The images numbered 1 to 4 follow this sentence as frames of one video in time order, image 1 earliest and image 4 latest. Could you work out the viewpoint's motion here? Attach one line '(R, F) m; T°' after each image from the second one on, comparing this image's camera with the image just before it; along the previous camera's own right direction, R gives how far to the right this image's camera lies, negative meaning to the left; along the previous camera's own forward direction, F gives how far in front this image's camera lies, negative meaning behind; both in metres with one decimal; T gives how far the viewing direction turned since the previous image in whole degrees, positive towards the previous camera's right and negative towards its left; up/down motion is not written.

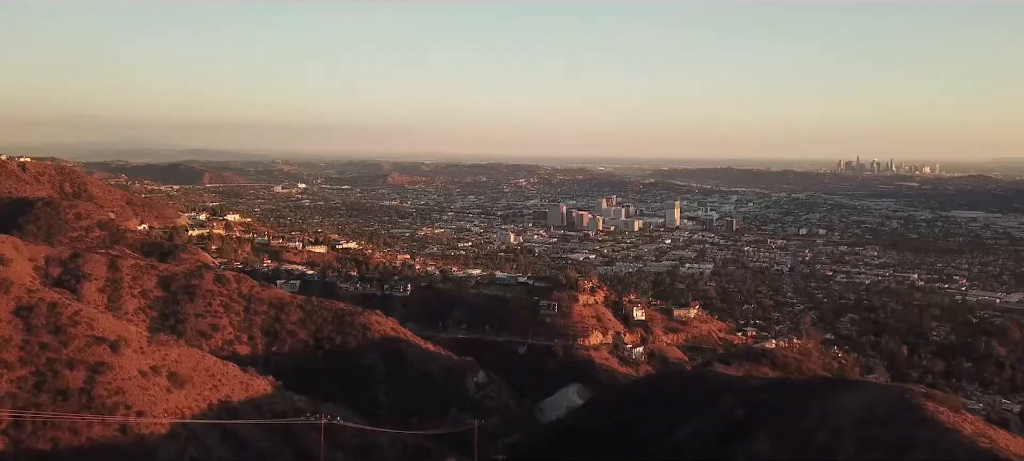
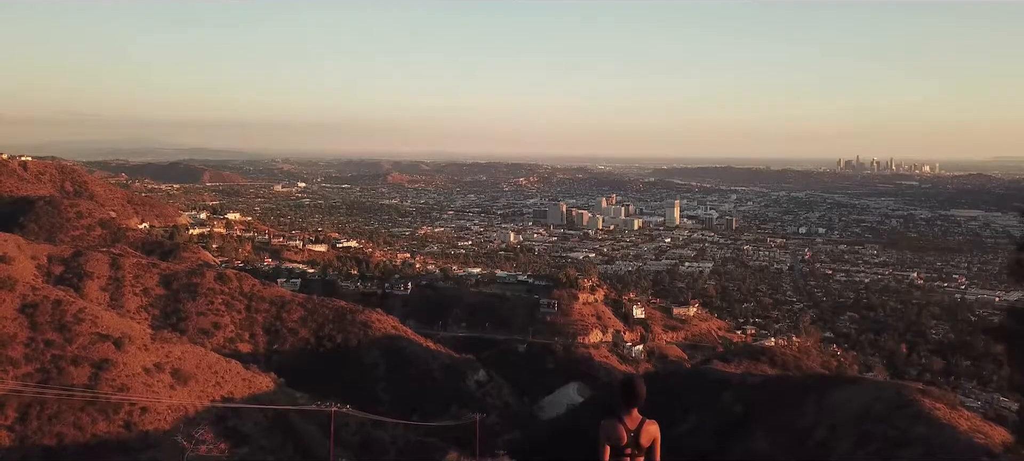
(-0.1, -0.9) m; 0°
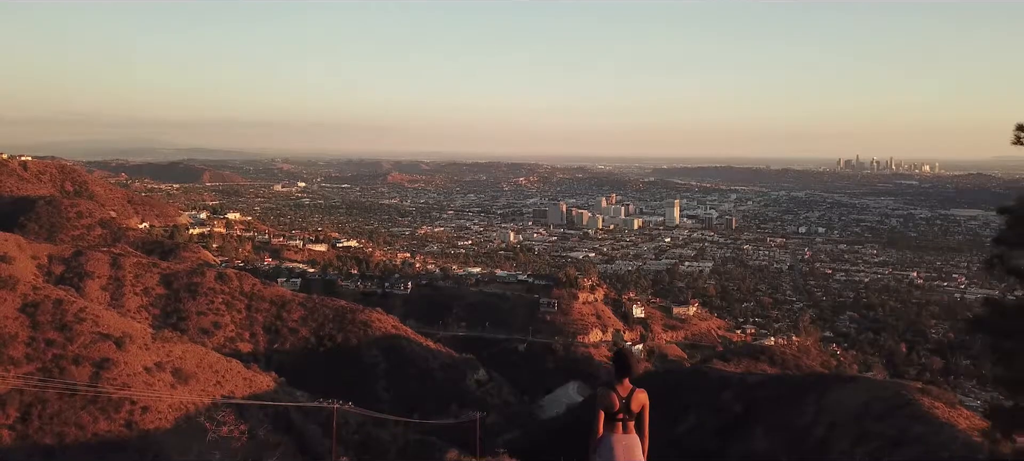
(0.0, -0.2) m; 0°
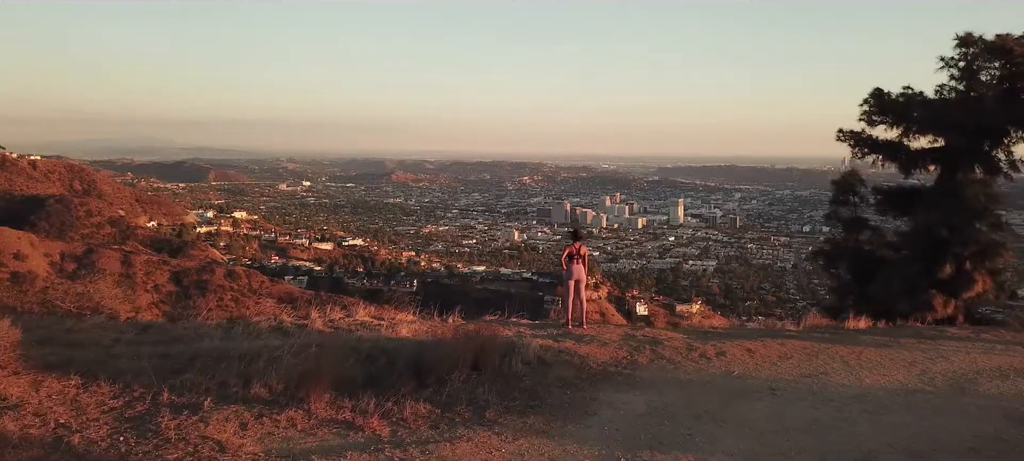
(-0.1, -2.5) m; 0°
